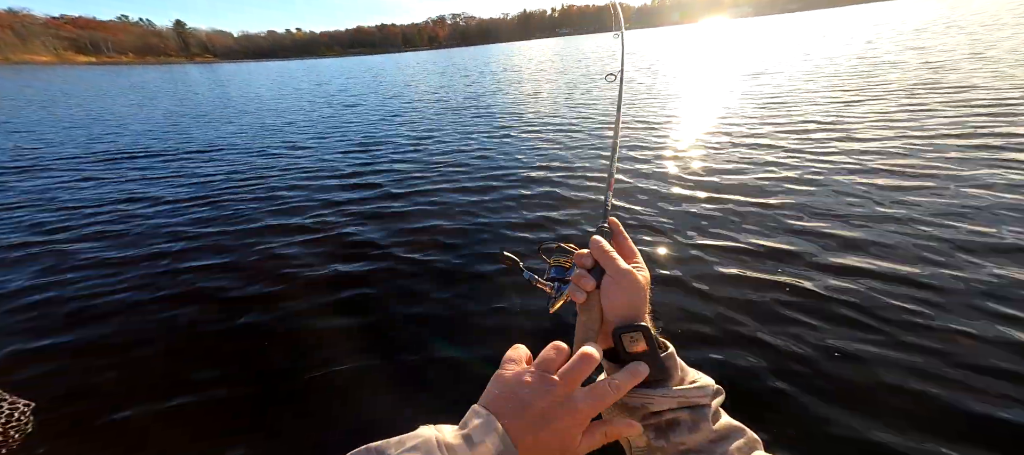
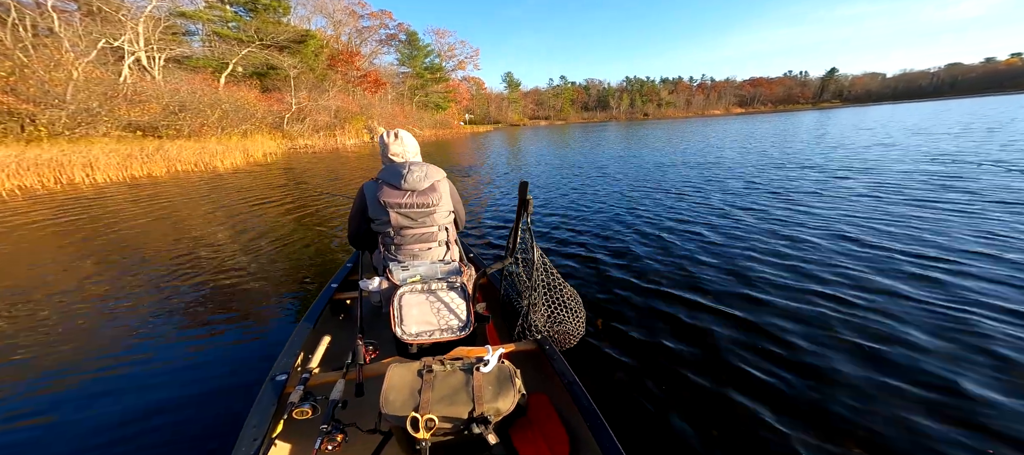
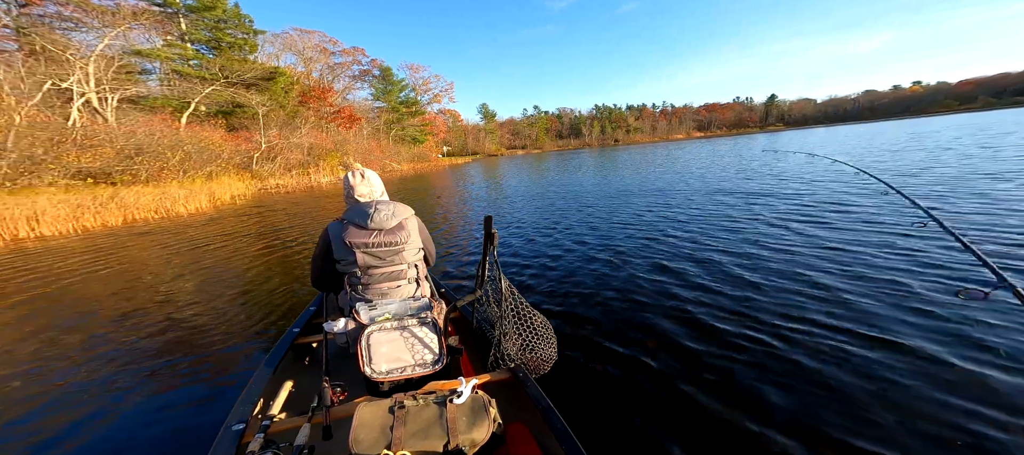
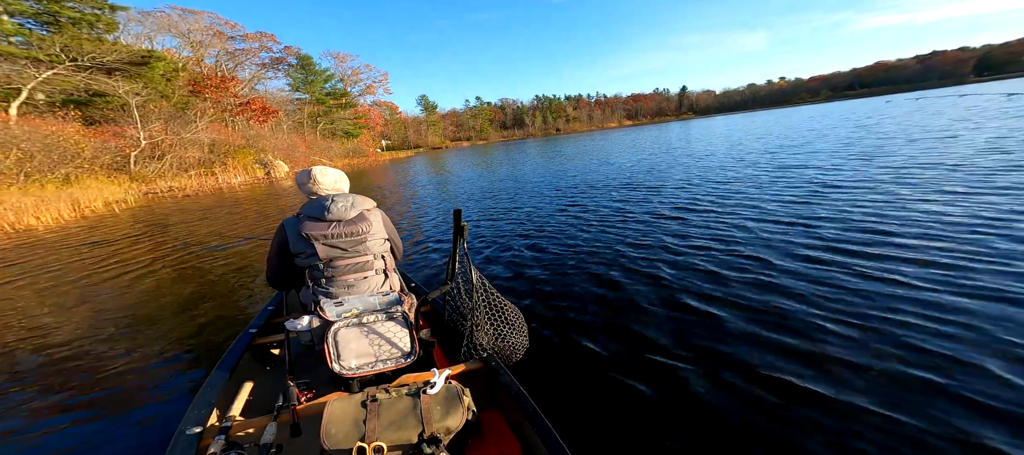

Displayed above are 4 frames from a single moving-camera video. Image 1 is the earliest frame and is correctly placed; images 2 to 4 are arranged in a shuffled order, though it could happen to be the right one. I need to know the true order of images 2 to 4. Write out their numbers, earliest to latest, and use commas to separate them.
4, 3, 2
